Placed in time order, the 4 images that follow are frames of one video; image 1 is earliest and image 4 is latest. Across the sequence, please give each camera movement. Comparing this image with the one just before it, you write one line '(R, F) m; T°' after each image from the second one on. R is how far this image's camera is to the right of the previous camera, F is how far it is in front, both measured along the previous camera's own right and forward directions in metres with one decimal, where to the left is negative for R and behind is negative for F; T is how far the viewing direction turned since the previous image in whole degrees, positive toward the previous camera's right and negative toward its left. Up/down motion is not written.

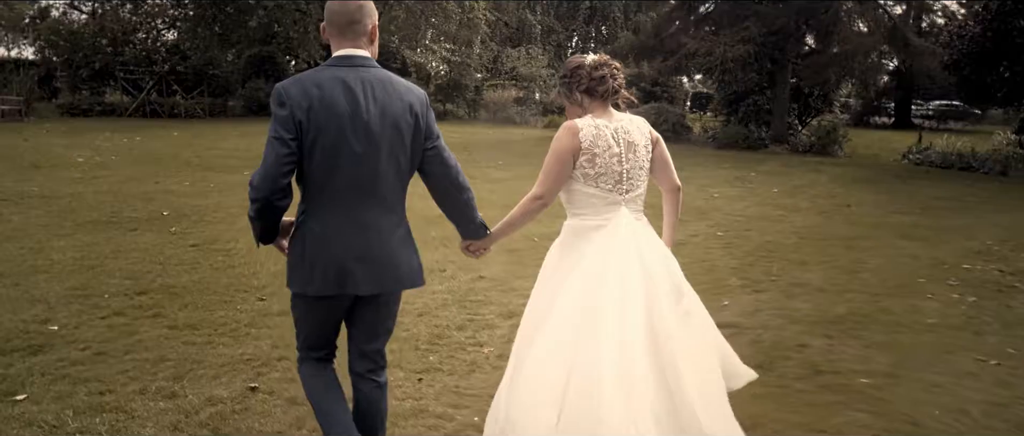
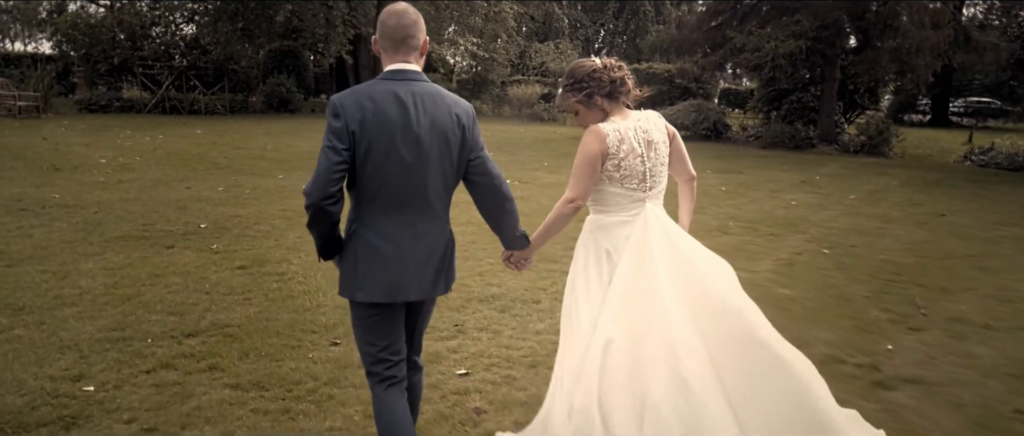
(-0.7, +1.0) m; -1°
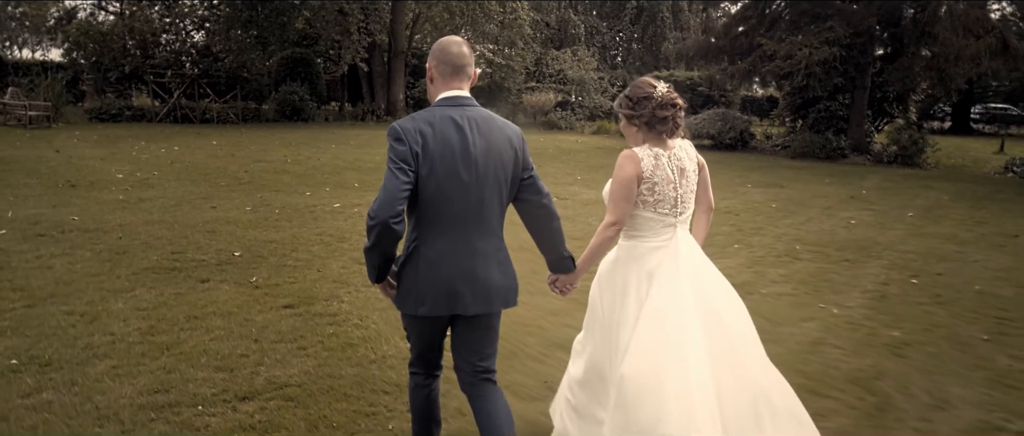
(-0.6, +0.6) m; 0°
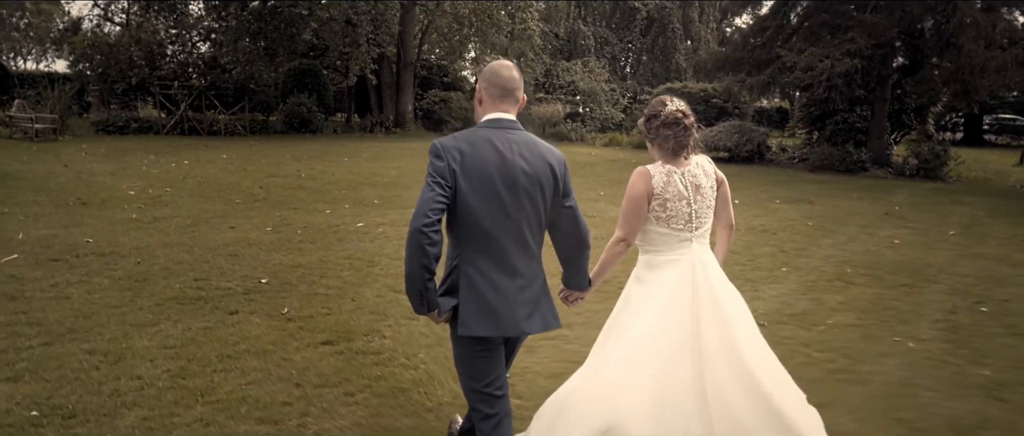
(-0.4, +0.4) m; 0°
